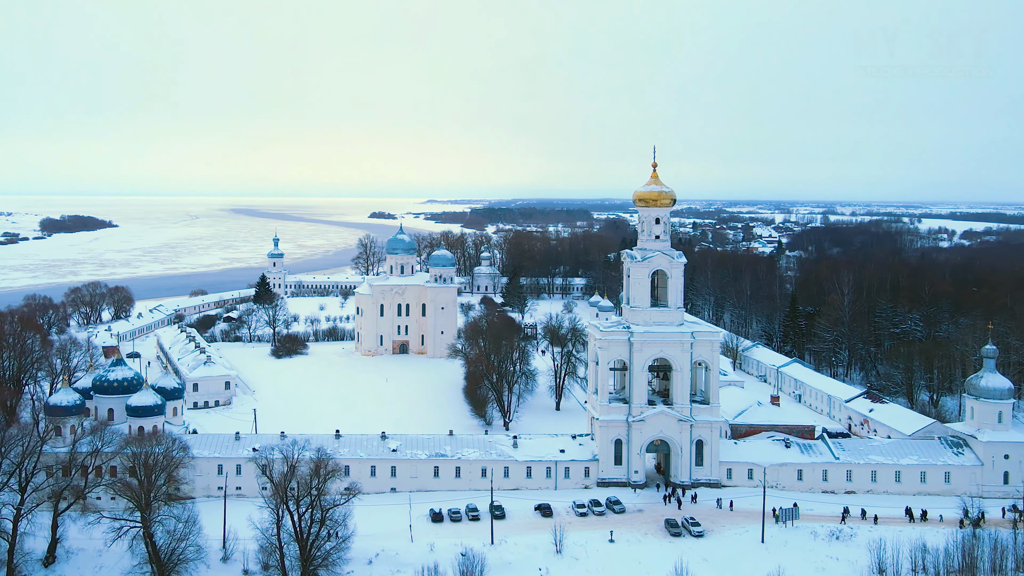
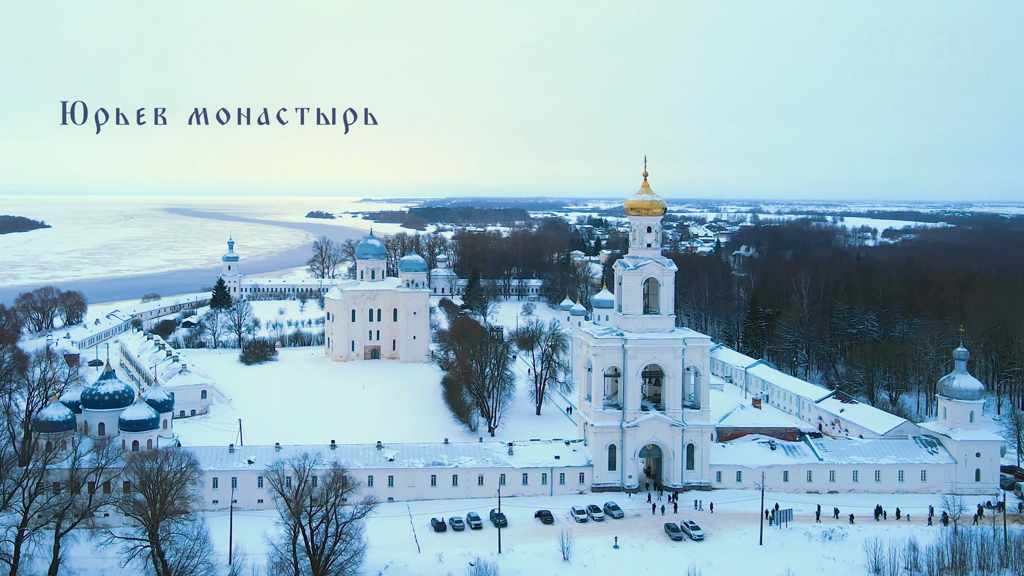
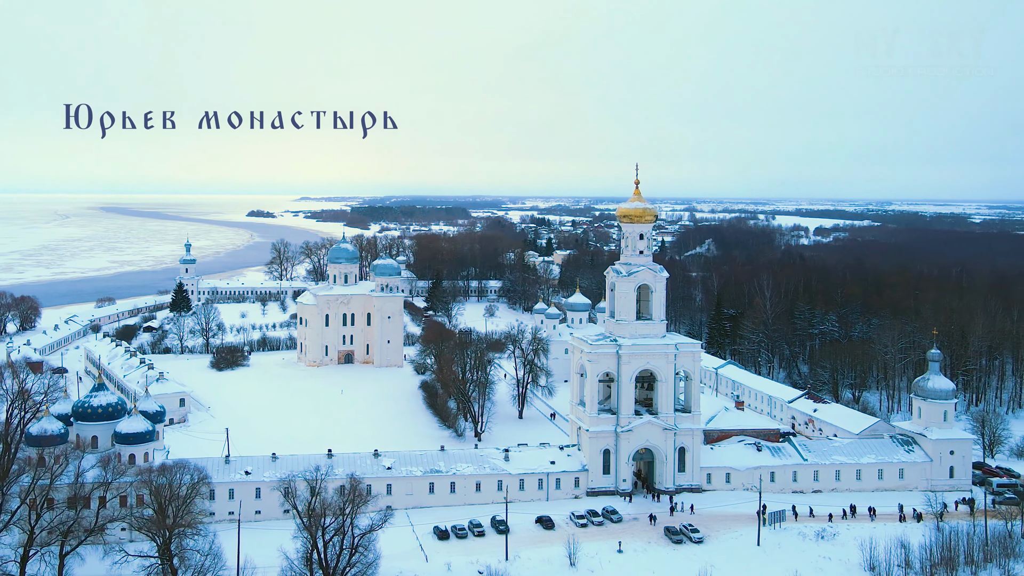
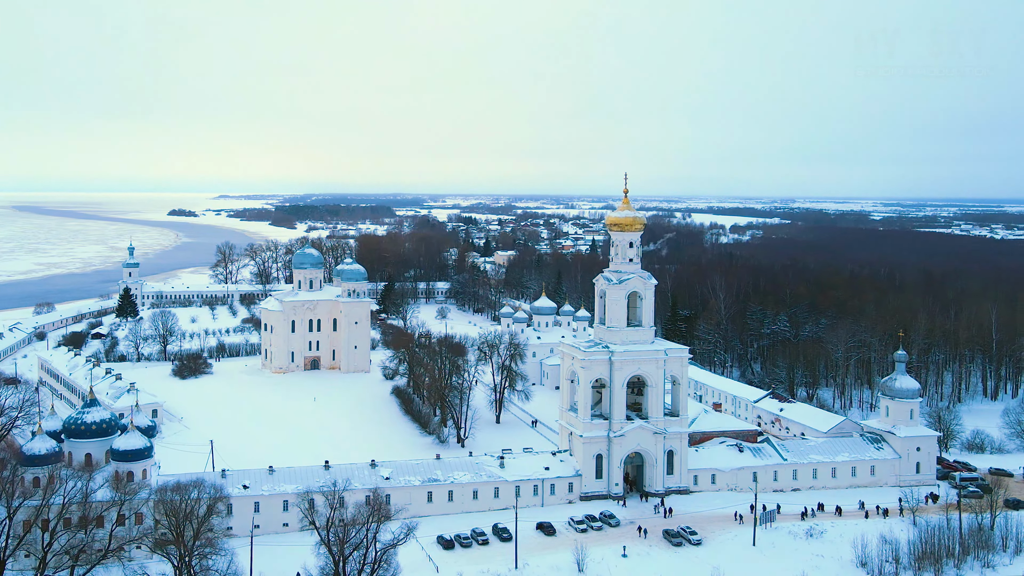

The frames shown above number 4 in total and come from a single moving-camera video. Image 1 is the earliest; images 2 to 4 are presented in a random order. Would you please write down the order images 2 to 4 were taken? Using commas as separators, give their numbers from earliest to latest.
2, 3, 4
